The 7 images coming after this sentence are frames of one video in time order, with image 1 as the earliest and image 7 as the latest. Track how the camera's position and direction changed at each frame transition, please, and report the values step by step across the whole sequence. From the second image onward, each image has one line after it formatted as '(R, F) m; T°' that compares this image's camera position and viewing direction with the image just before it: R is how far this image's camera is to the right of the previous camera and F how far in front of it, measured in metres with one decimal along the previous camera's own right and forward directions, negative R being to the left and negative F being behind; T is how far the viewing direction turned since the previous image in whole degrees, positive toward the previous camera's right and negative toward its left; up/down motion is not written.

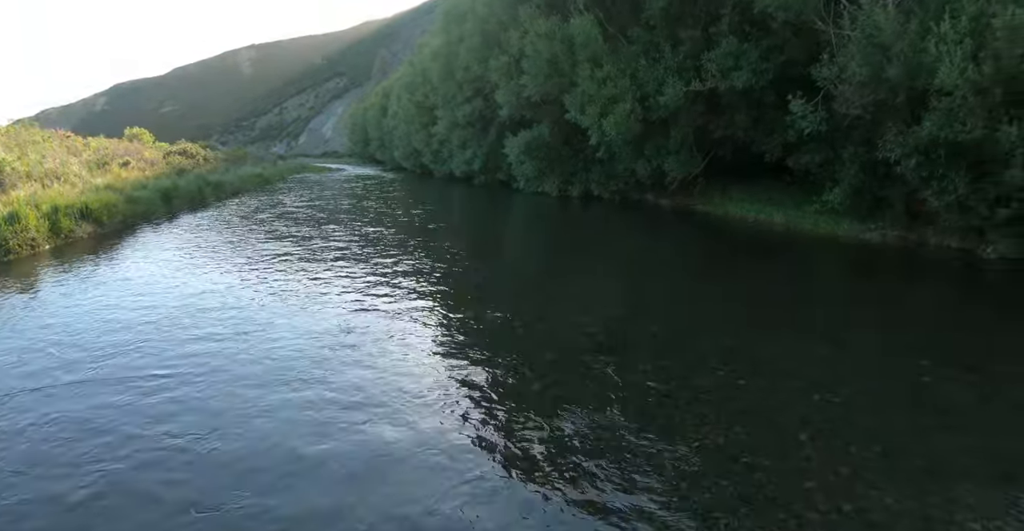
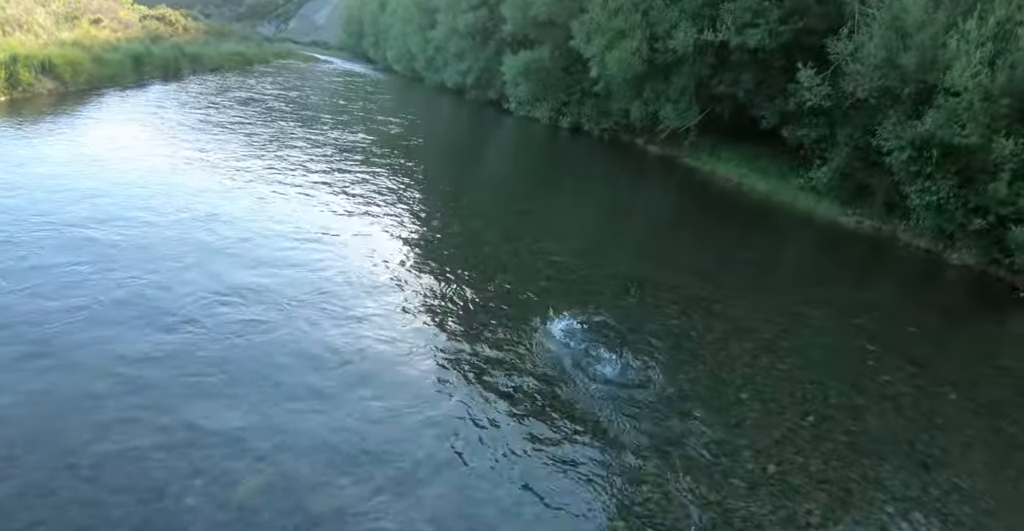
(+0.1, +0.4) m; +3°
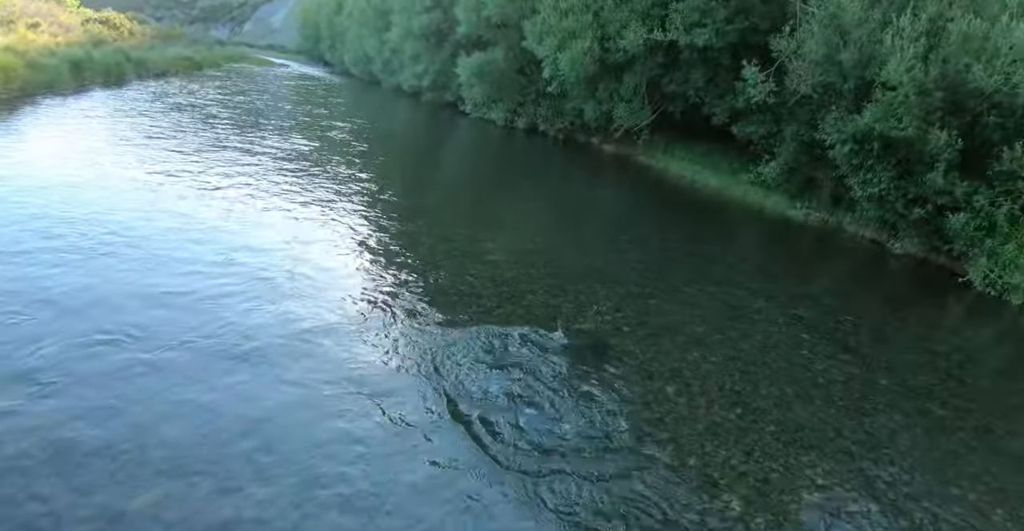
(+0.4, 0.0) m; +3°
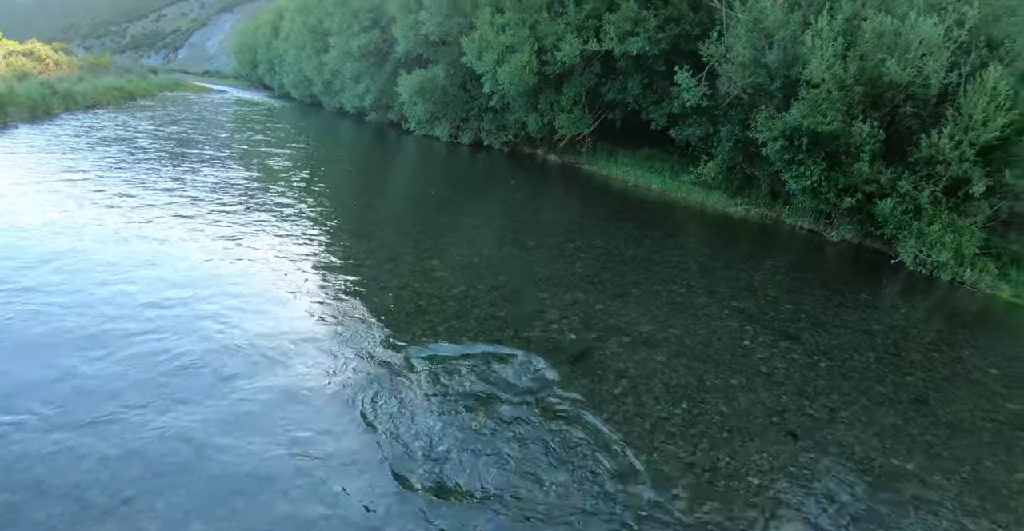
(+0.1, -0.1) m; +4°
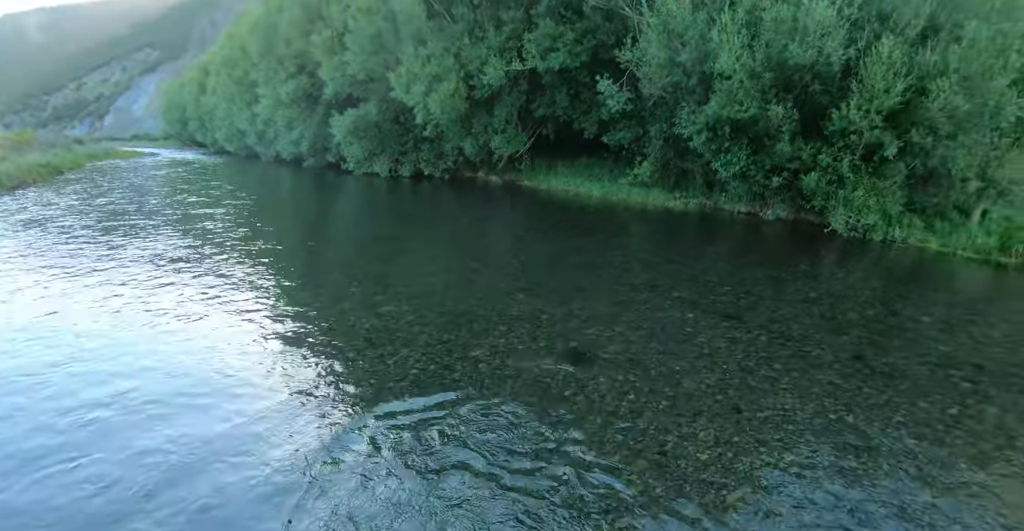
(+0.2, -0.3) m; +4°
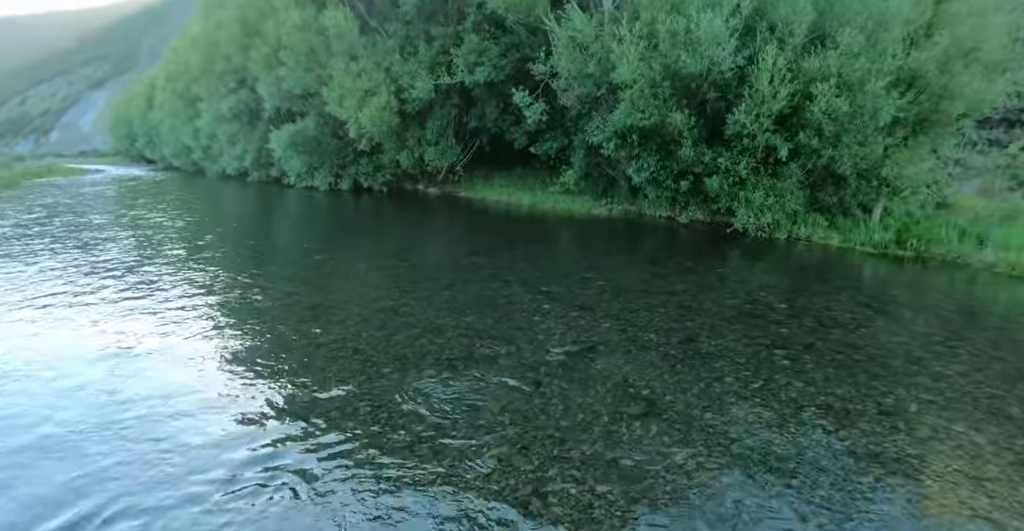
(+1.6, -0.8) m; +3°
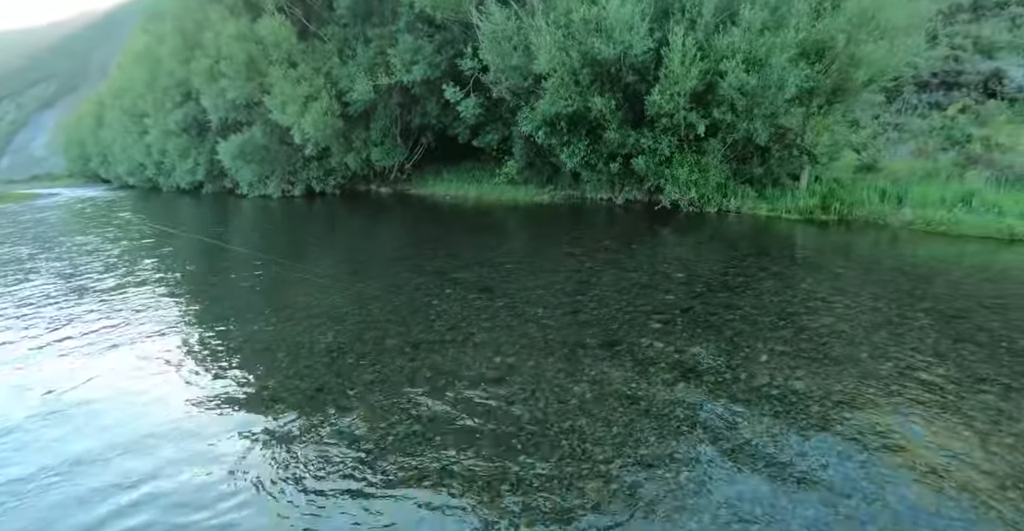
(+1.3, -0.8) m; +2°
